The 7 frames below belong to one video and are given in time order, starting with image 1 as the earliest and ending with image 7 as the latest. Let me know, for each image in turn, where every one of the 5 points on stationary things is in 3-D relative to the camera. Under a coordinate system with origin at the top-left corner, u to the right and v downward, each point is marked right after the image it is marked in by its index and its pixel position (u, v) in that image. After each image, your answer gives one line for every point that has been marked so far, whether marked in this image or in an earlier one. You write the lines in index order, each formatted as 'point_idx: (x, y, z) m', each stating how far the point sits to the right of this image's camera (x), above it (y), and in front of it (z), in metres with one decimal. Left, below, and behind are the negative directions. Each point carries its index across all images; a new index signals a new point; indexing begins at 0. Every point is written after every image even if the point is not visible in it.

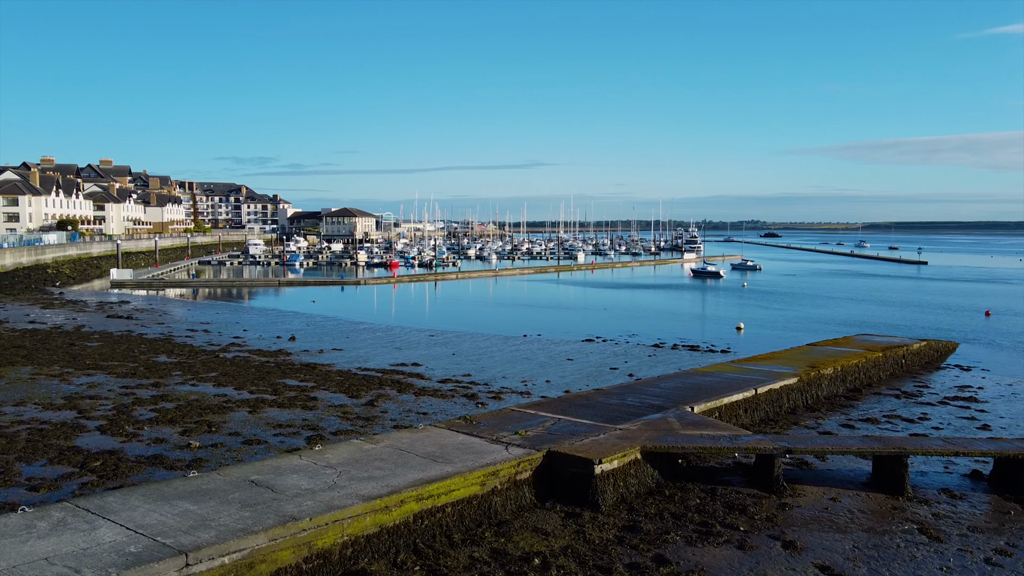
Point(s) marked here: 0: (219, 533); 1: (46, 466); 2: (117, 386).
0: (-2.1, -1.8, +5.3) m
1: (-5.8, -2.2, +9.3) m
2: (-8.3, -2.1, +15.5) m
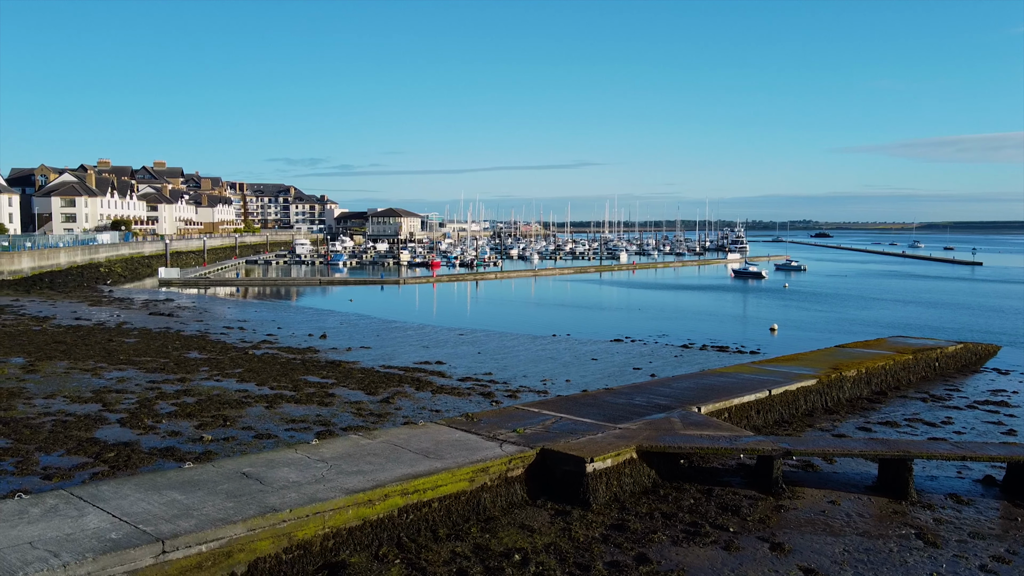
0: (-2.3, -1.8, +5.5) m
1: (-5.8, -2.2, +9.6) m
2: (-8.0, -2.0, +16.0) m
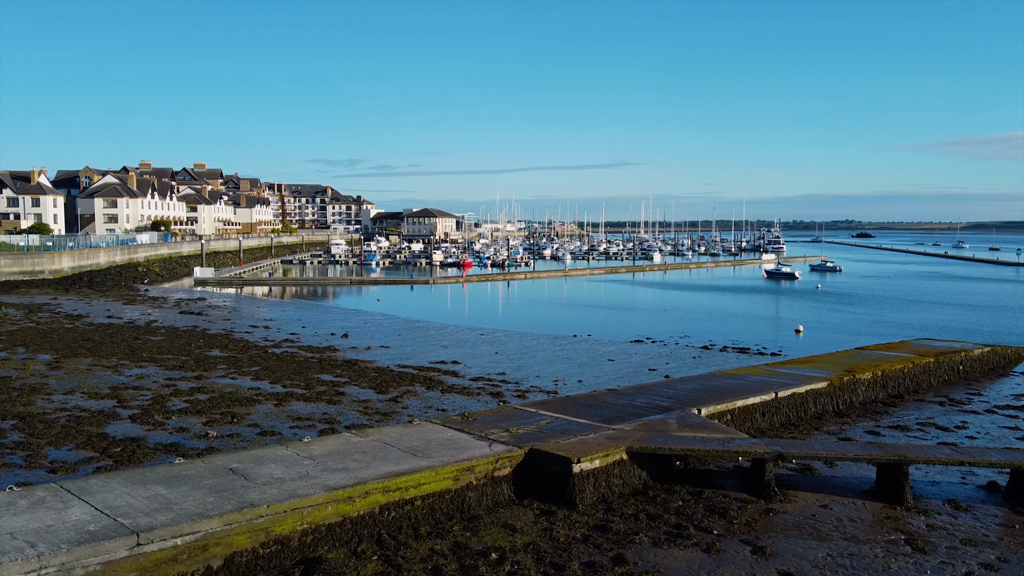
0: (-2.6, -1.7, +5.6) m
1: (-5.9, -2.2, +9.9) m
2: (-7.8, -2.0, +16.4) m
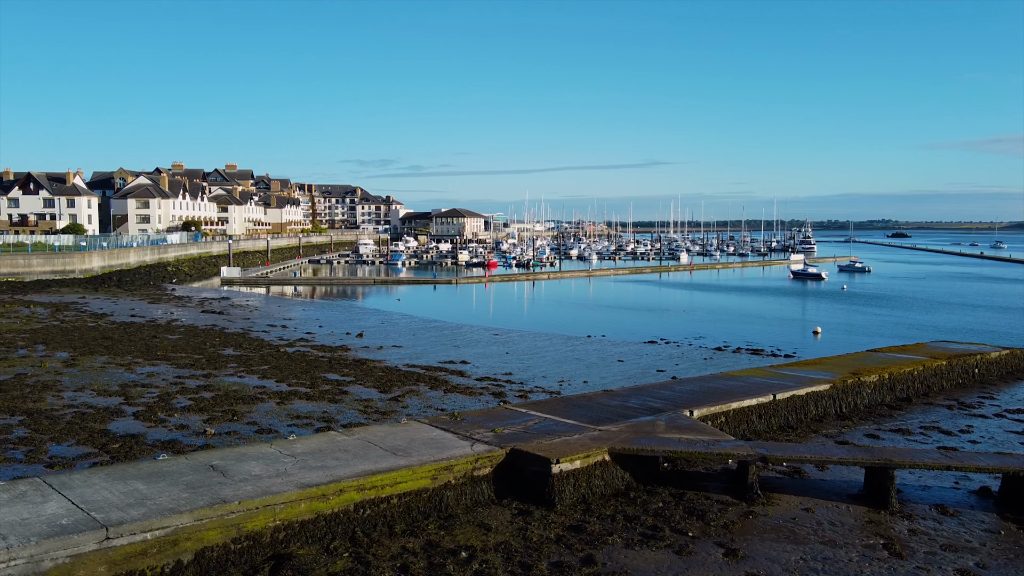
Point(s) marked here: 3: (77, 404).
0: (-2.8, -1.7, +5.8) m
1: (-6.0, -2.2, +10.1) m
2: (-7.7, -2.0, +16.7) m
3: (-7.7, -2.1, +13.1) m
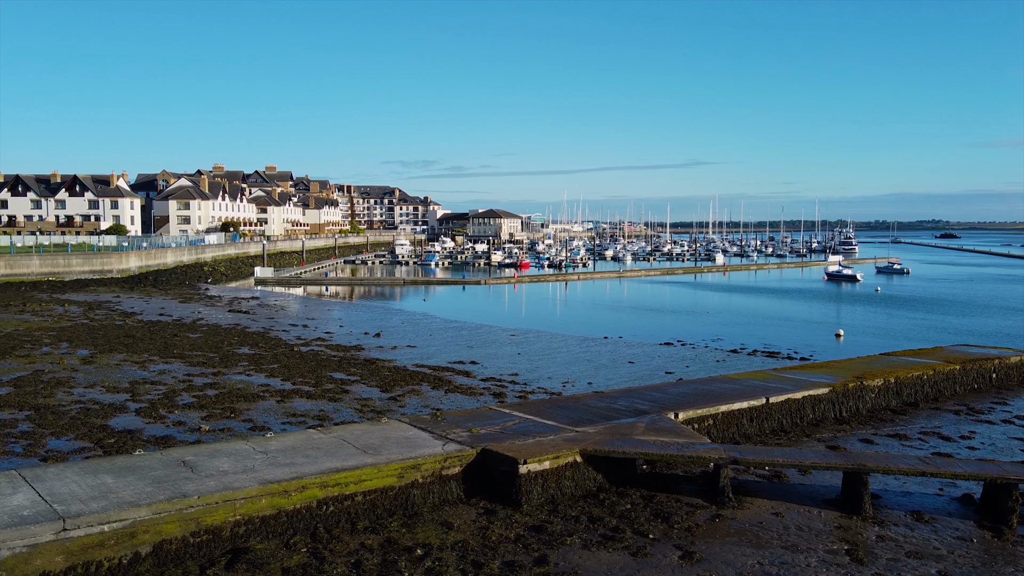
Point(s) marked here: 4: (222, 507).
0: (-3.3, -1.7, +6.0) m
1: (-6.2, -2.2, +10.5) m
2: (-7.6, -2.0, +17.0) m
3: (-7.8, -2.0, +13.5) m
4: (-2.5, -1.9, +6.3) m
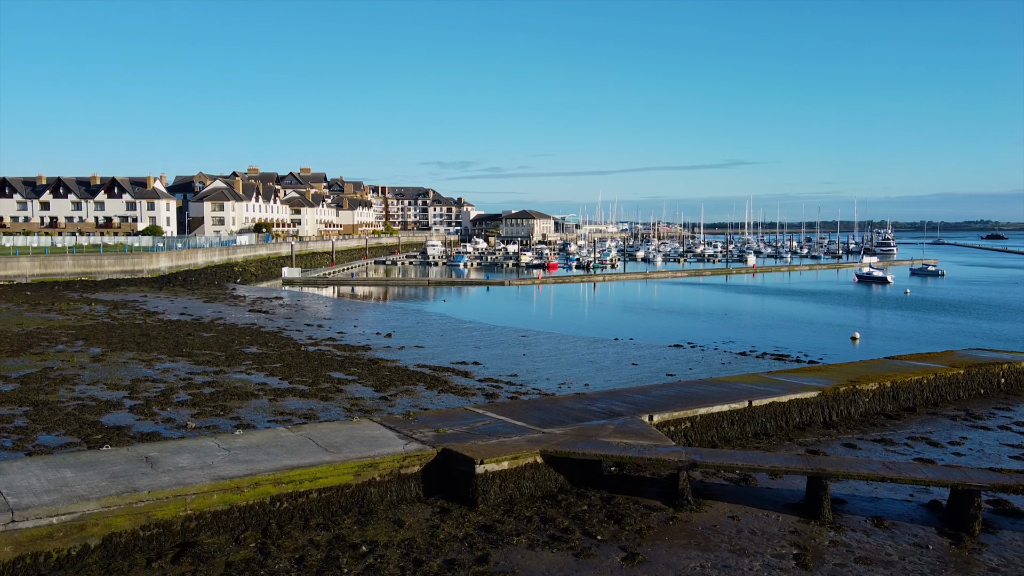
0: (-3.8, -1.8, +6.2) m
1: (-6.6, -2.2, +10.8) m
2: (-7.7, -2.0, +17.4) m
3: (-8.0, -2.0, +13.8) m
4: (-3.0, -1.9, +6.5) m
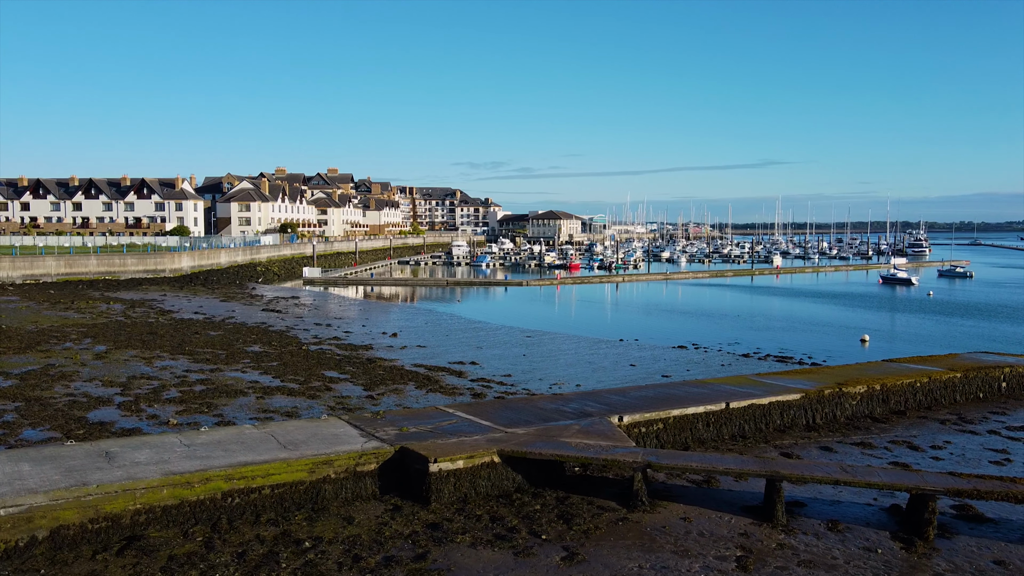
0: (-4.3, -1.7, +6.3) m
1: (-7.0, -2.1, +11.0) m
2: (-7.9, -2.0, +17.7) m
3: (-8.3, -2.0, +14.2) m
4: (-3.5, -1.9, +6.6) m
